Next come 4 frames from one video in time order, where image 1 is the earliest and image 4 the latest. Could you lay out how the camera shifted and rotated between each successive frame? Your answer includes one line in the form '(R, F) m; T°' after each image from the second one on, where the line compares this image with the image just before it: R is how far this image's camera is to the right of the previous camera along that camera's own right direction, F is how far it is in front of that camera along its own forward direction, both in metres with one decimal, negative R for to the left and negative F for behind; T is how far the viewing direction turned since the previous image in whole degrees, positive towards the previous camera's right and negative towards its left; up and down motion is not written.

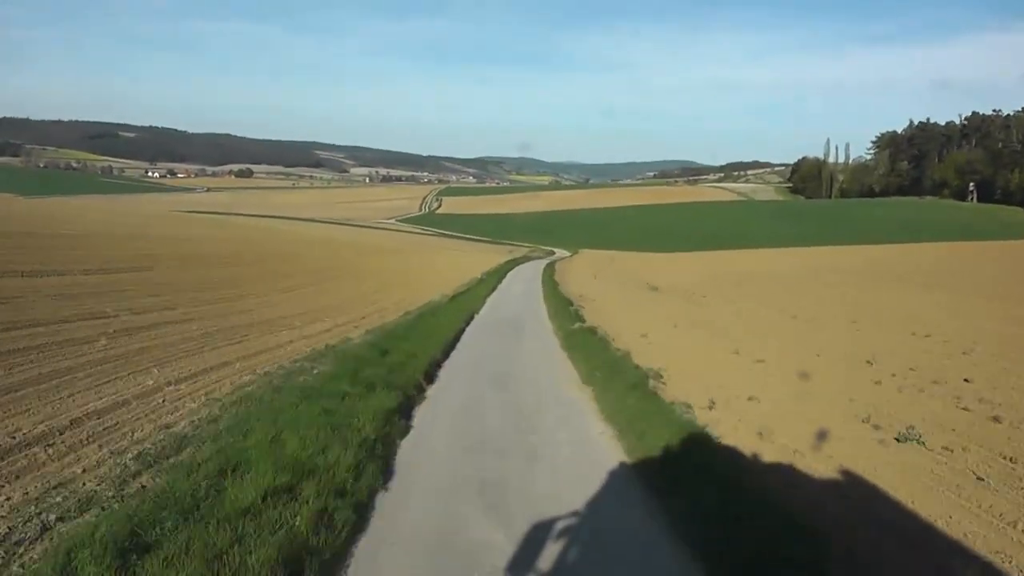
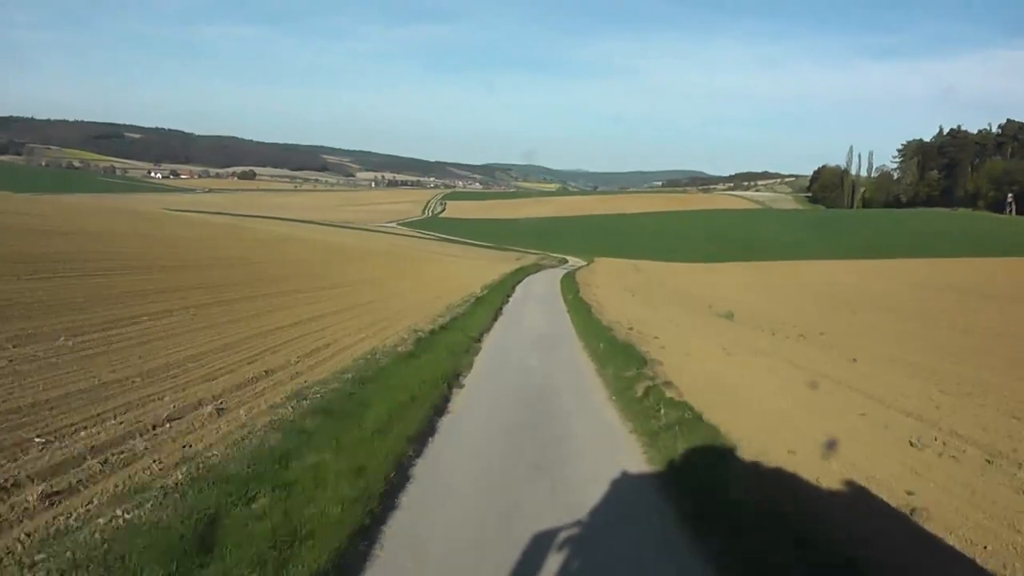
(0.0, +1.5) m; 0°
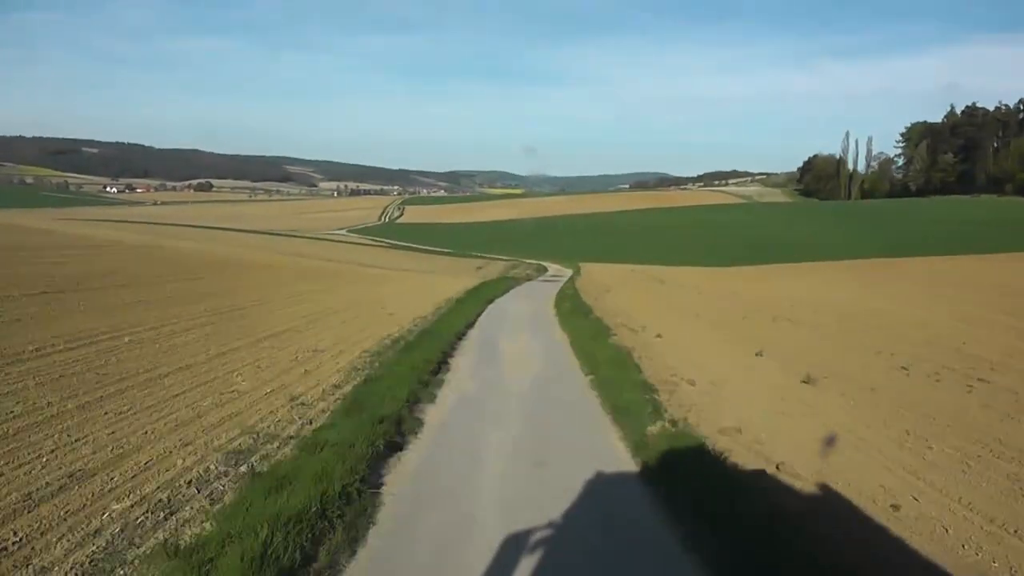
(+0.1, +3.4) m; +2°
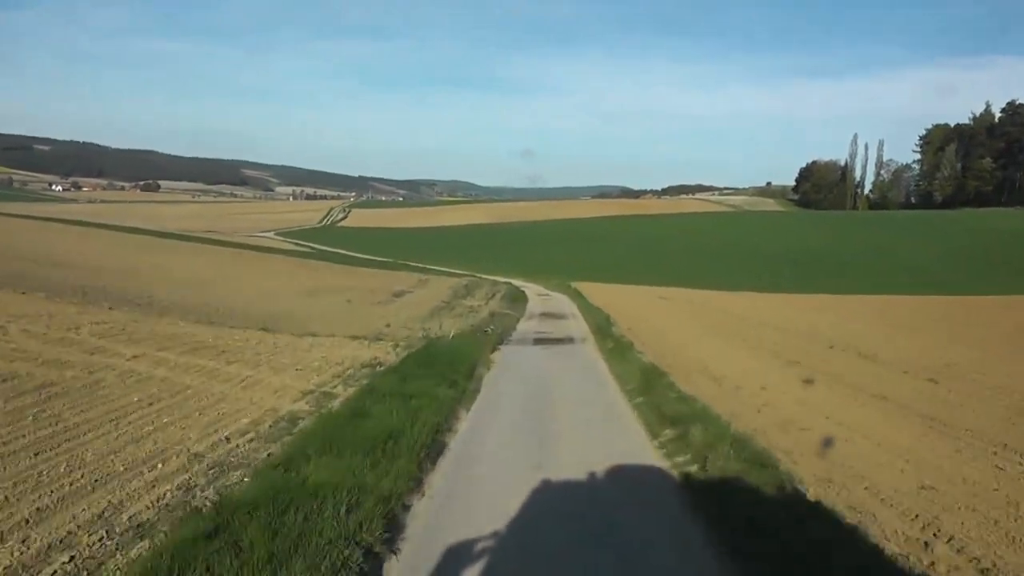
(0.0, +4.1) m; +3°
